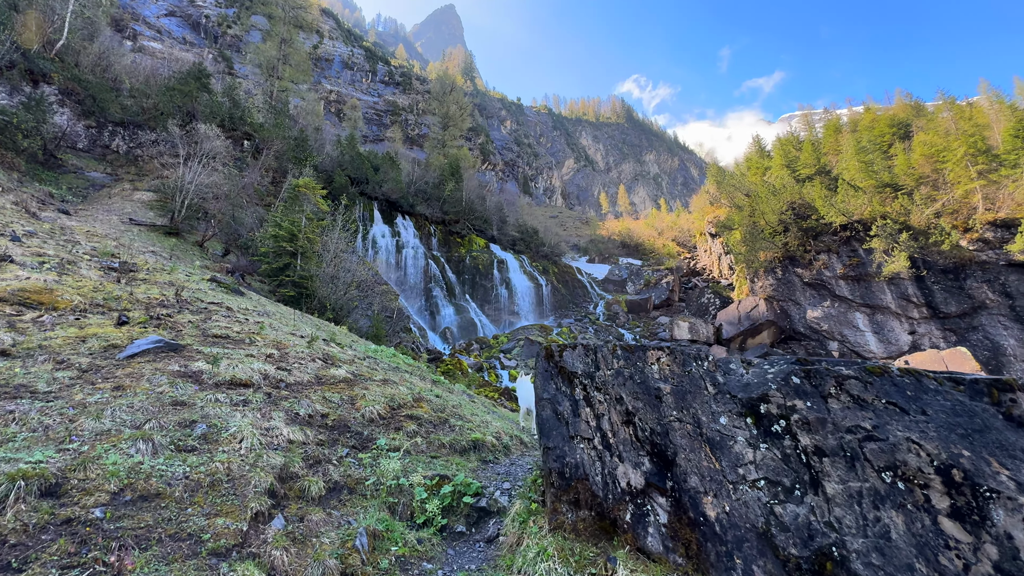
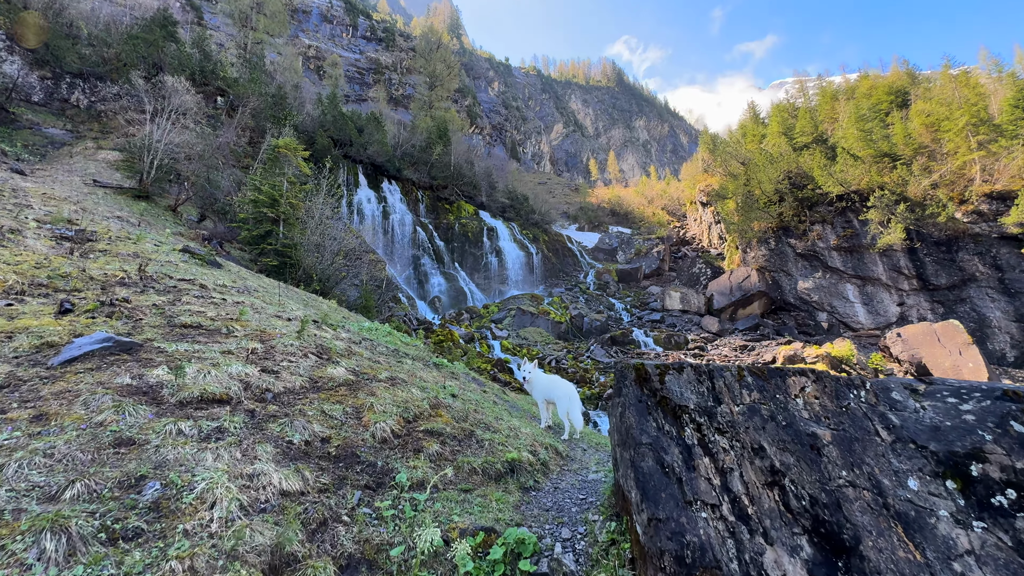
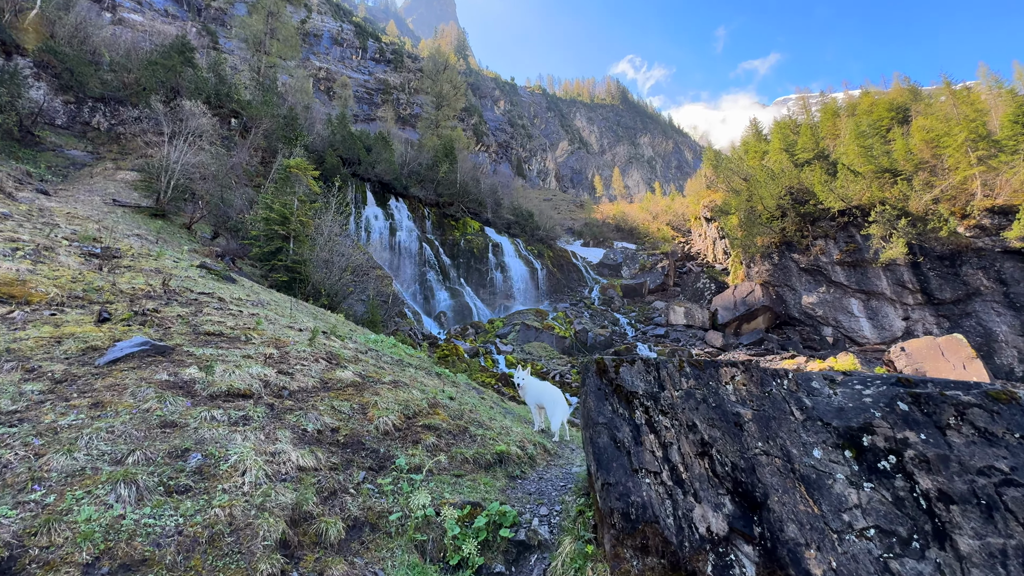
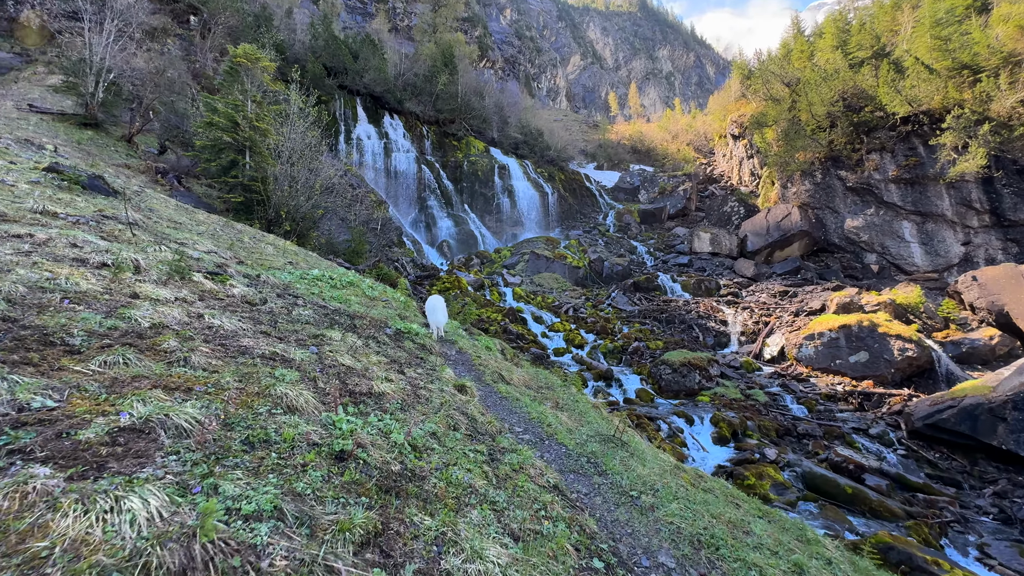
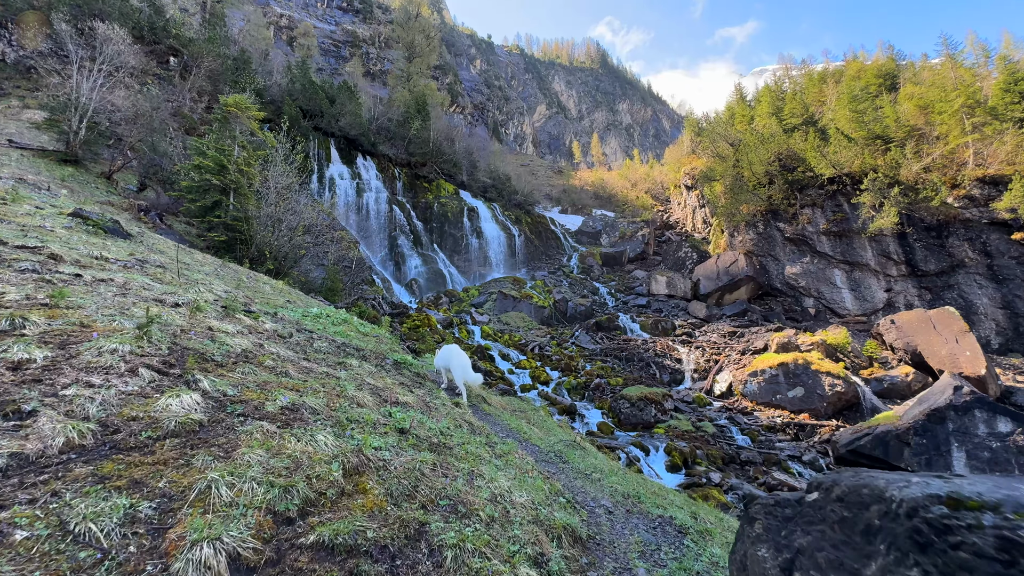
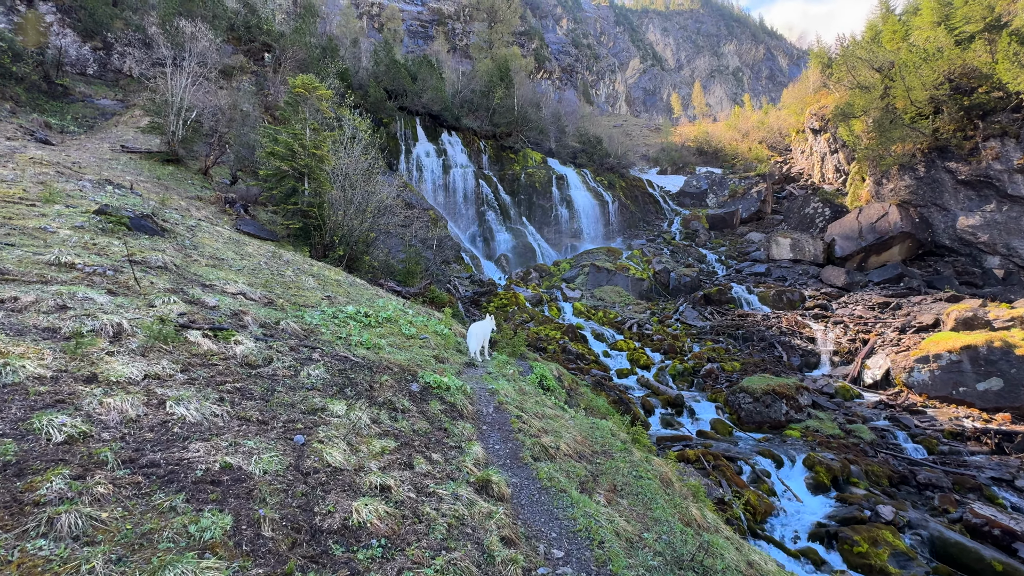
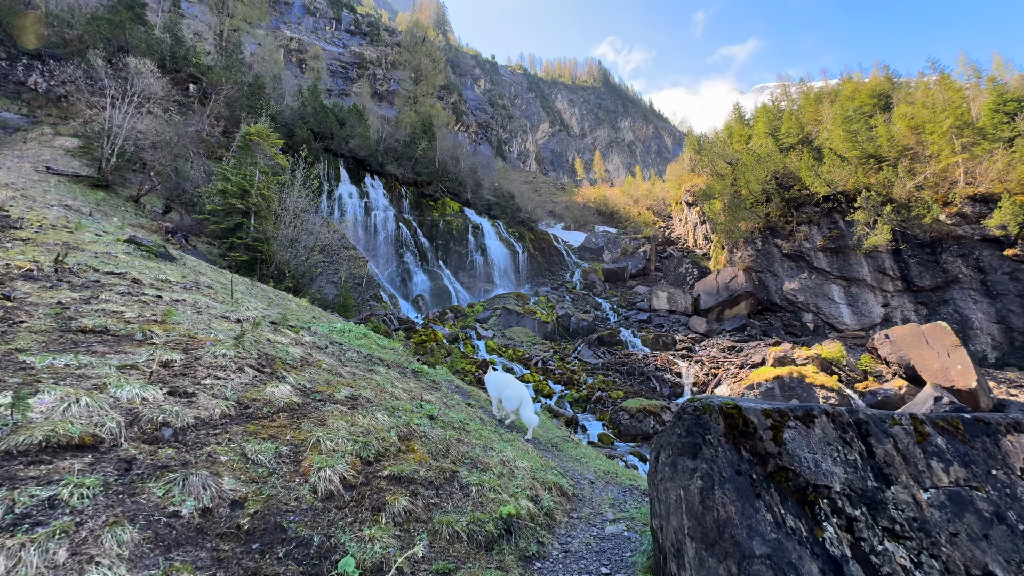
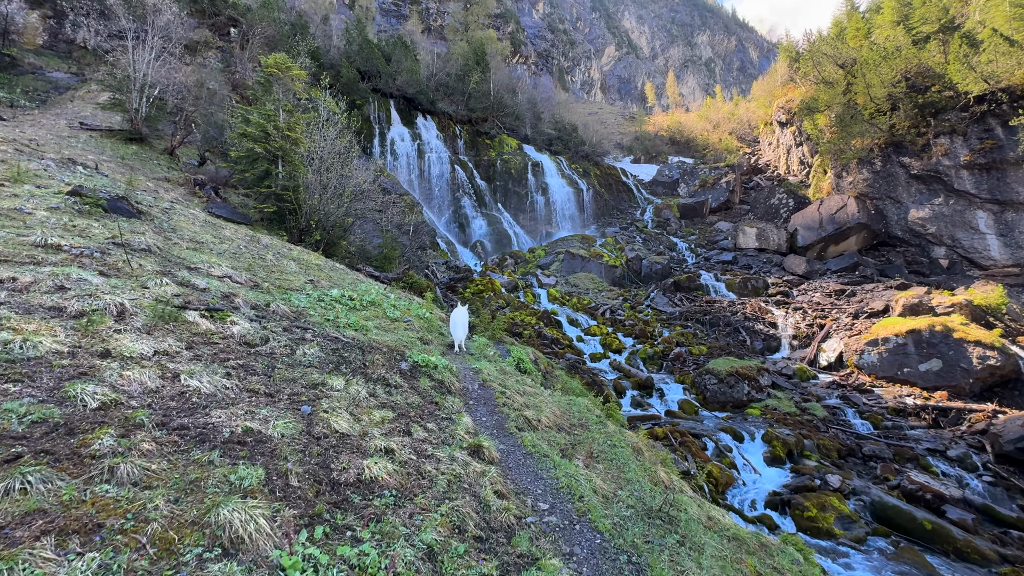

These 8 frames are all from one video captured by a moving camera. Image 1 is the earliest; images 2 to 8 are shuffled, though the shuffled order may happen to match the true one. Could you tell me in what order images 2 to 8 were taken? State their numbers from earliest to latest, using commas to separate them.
3, 2, 7, 5, 4, 8, 6
